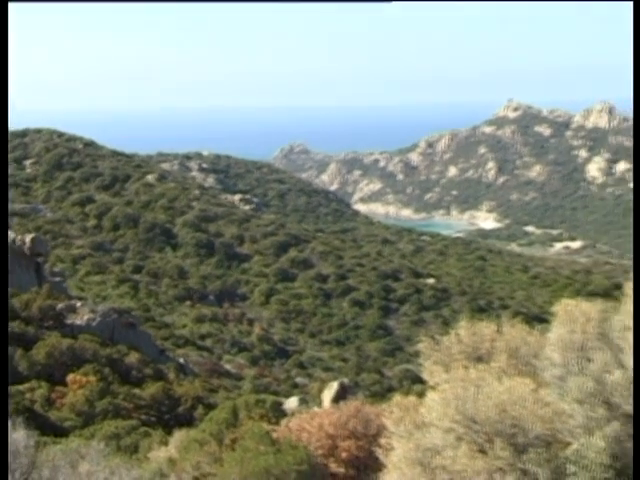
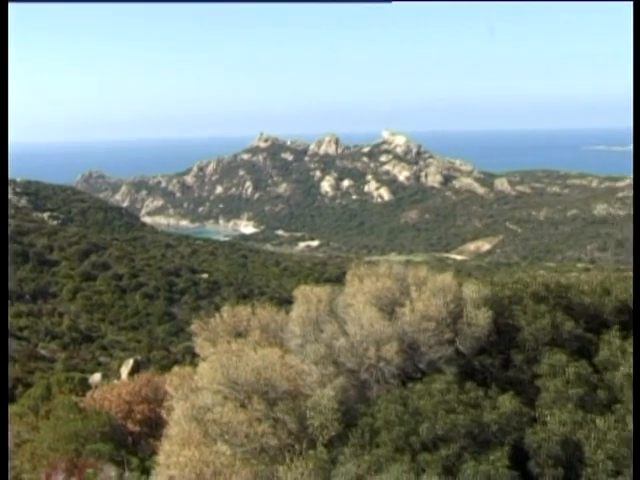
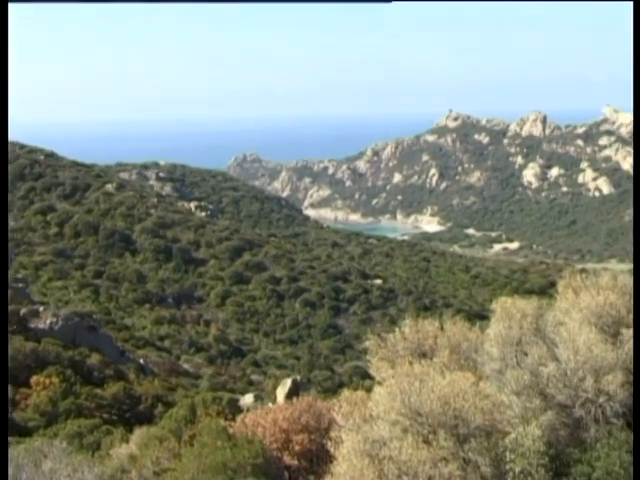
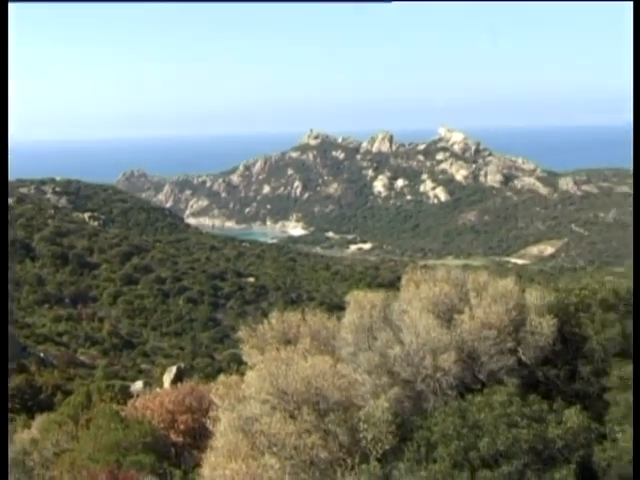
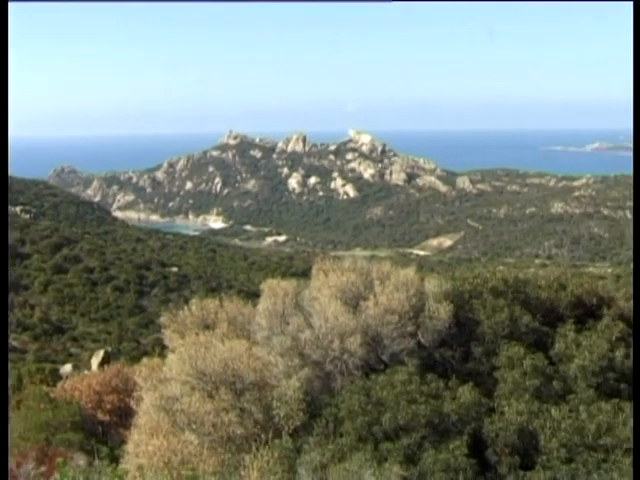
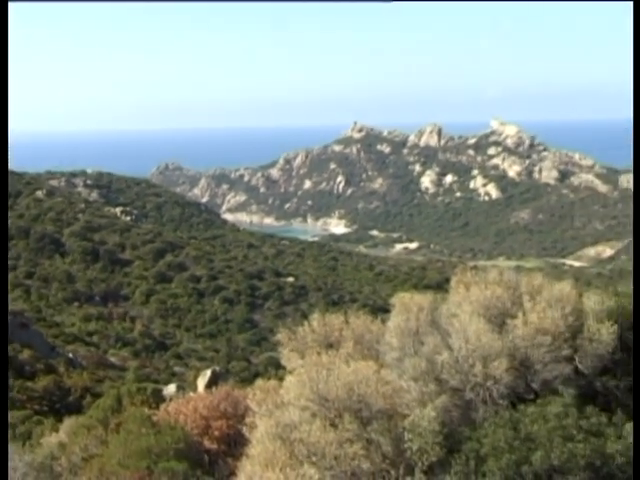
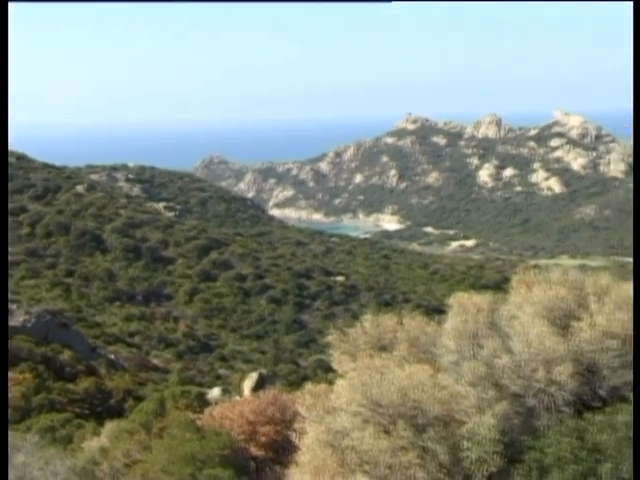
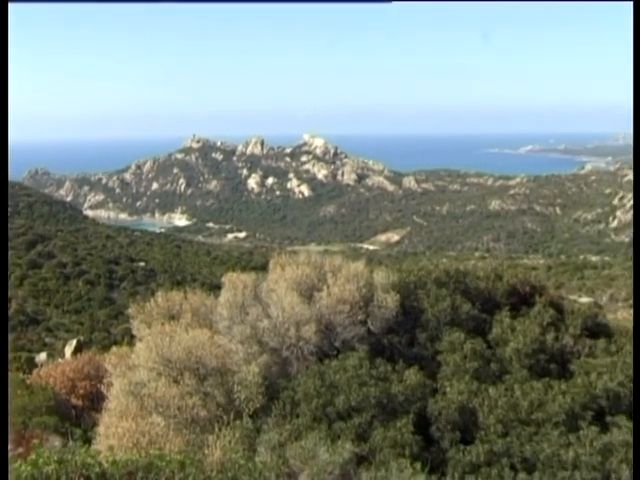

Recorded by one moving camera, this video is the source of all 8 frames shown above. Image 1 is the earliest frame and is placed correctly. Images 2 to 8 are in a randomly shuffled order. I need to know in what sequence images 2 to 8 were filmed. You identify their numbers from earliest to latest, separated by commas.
3, 7, 6, 4, 2, 5, 8
